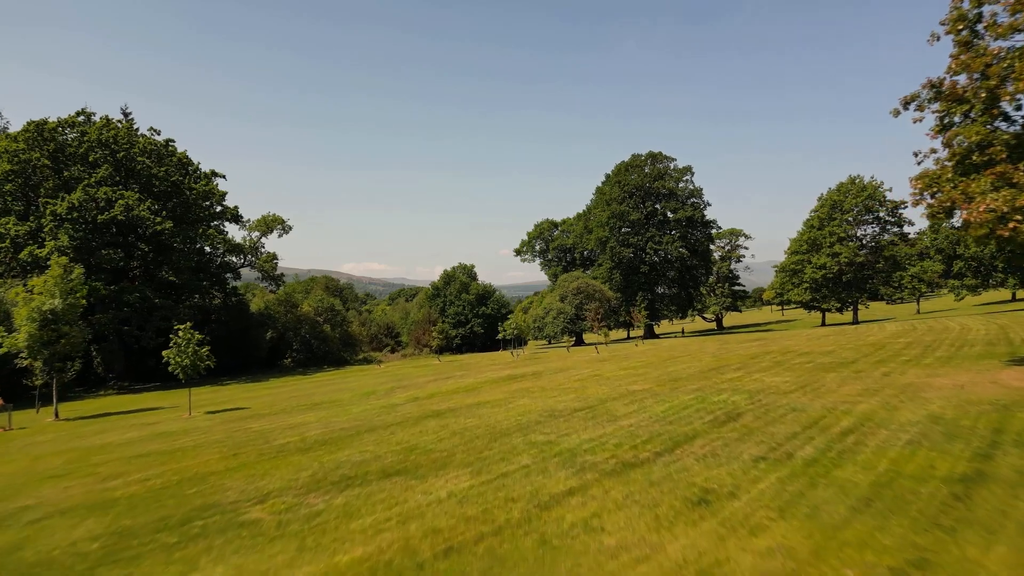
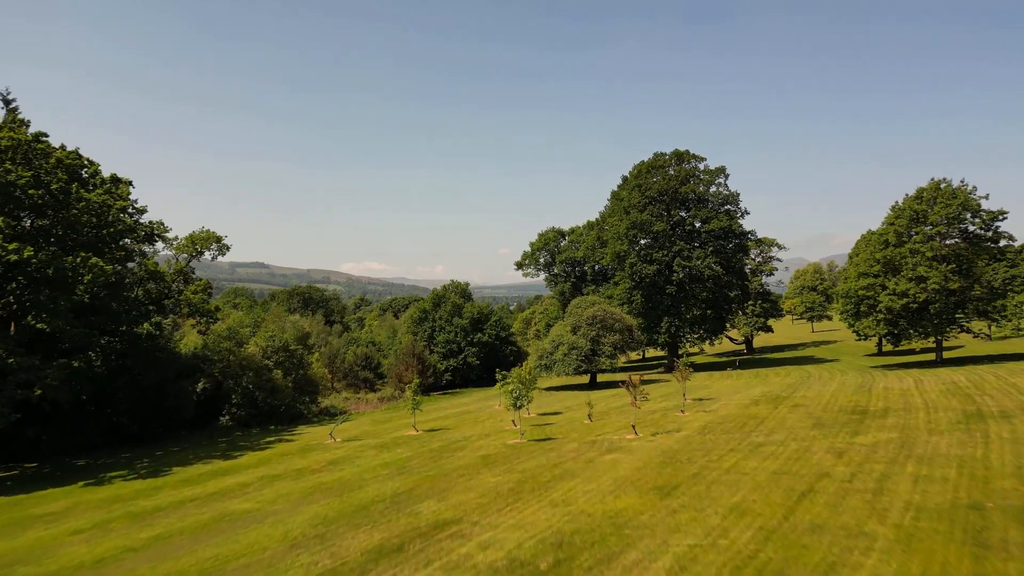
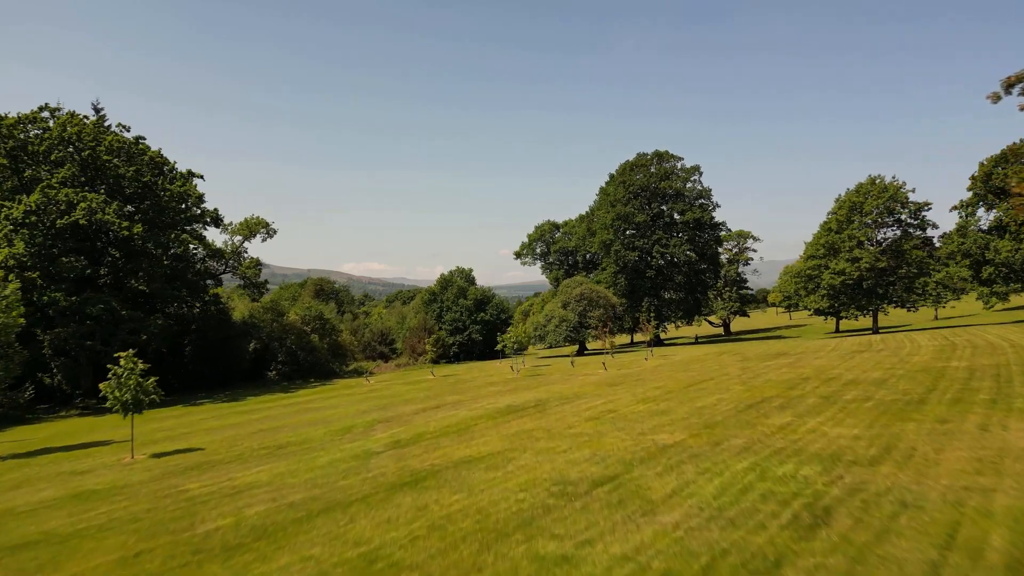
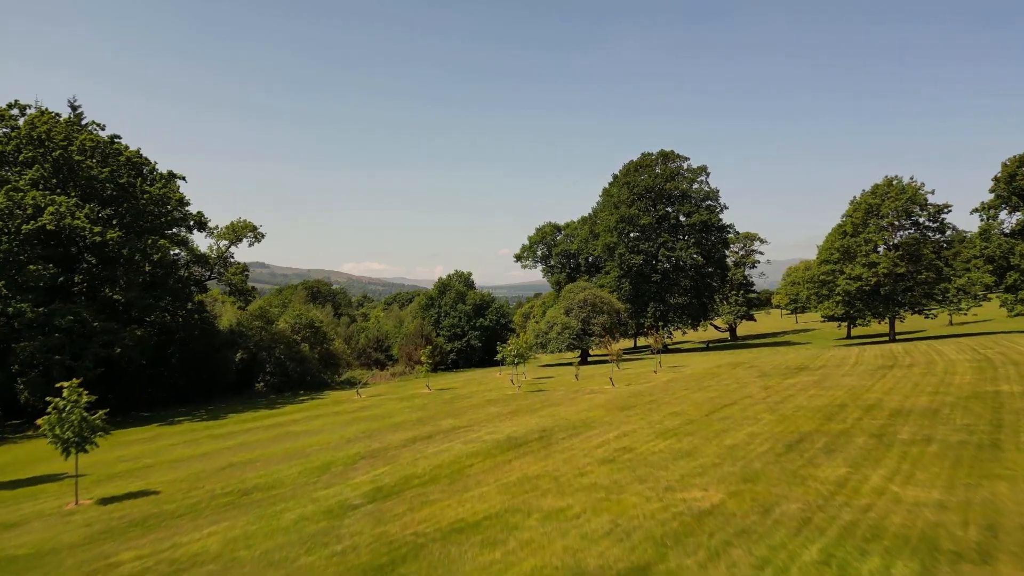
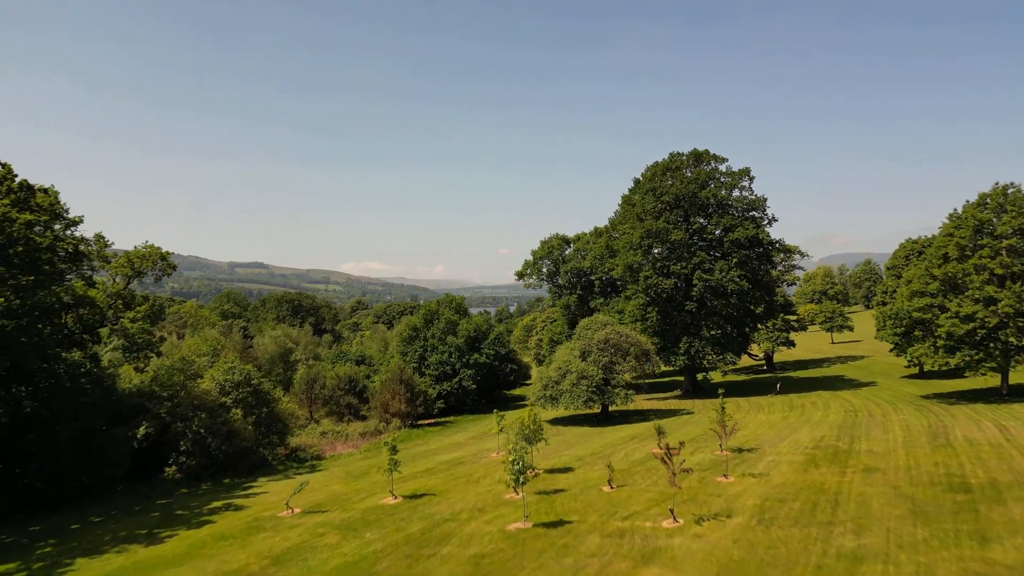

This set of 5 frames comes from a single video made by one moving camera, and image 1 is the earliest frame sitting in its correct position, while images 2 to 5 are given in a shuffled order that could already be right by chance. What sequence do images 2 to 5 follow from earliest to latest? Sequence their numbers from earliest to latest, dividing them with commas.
3, 4, 2, 5
